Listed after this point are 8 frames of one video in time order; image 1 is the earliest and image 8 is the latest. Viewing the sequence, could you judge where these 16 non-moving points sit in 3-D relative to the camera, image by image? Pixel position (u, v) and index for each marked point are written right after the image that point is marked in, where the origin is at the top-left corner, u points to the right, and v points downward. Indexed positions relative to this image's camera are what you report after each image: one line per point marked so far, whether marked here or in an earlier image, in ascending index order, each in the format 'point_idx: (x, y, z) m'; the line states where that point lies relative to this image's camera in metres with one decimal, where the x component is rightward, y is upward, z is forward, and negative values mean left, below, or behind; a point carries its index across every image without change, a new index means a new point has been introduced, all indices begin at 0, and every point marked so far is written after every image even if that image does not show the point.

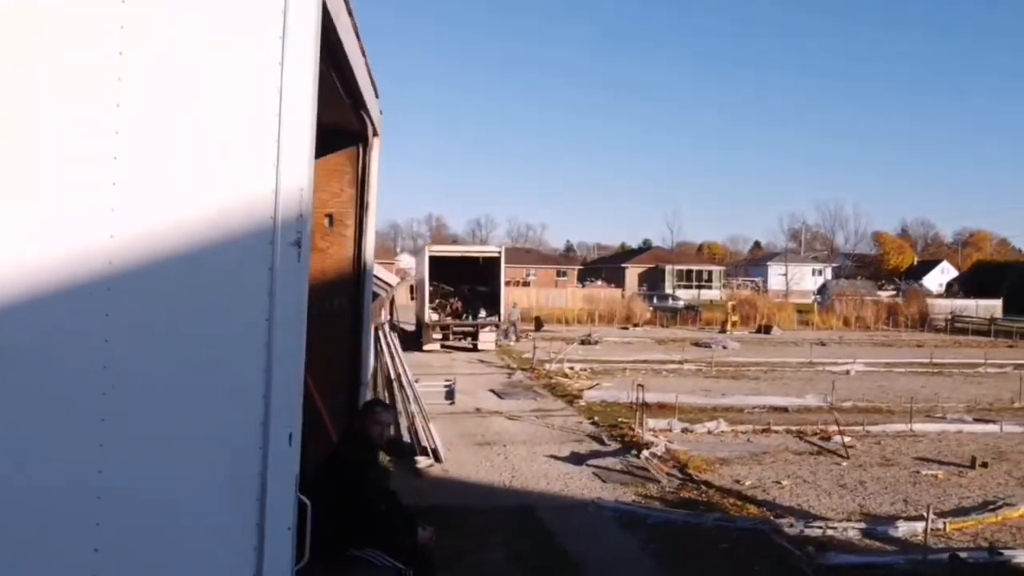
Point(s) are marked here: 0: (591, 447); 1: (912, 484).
0: (+0.8, -1.7, +9.1) m
1: (+3.6, -1.8, +7.9) m
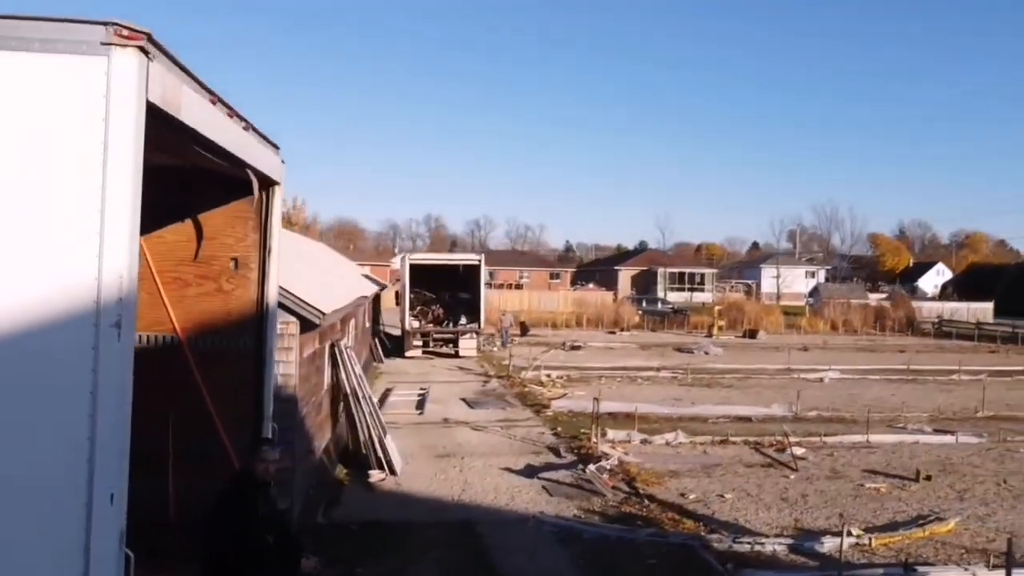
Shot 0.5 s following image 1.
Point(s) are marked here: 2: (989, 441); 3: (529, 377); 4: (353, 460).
0: (+0.4, -1.9, +9.4) m
1: (+3.2, -2.0, +8.1) m
2: (+6.2, -2.0, +11.3) m
3: (+0.3, -1.7, +16.8) m
4: (-1.6, -1.7, +8.6) m
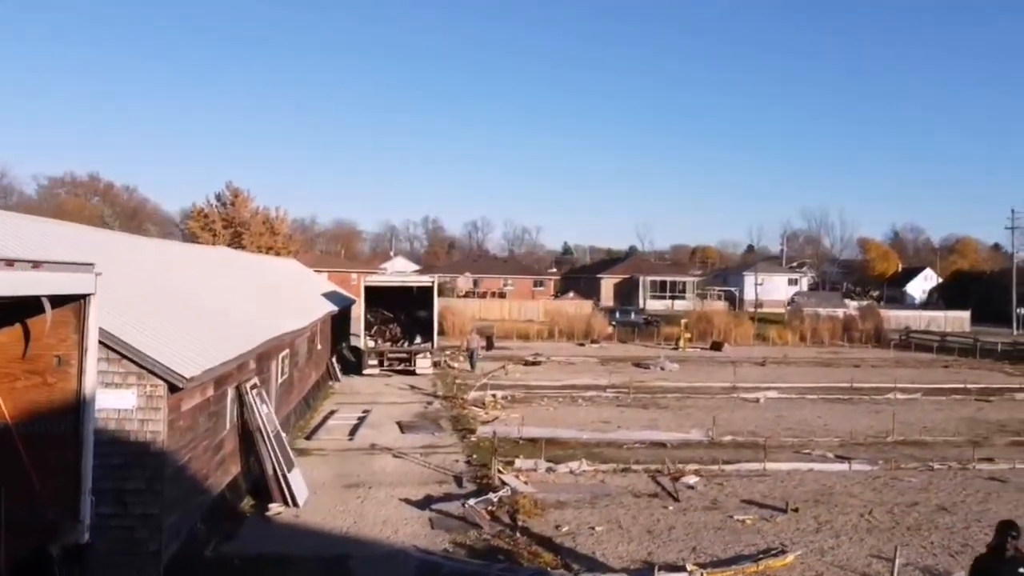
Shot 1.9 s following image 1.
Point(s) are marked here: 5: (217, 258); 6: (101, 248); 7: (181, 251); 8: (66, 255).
0: (-0.8, -2.3, +10.0) m
1: (+2.0, -2.5, +8.7) m
2: (+5.1, -2.5, +12.0) m
3: (-0.8, -2.2, +17.5) m
4: (-2.7, -2.2, +9.3) m
5: (-5.9, +0.5, +17.1) m
6: (-4.7, +0.4, +9.8) m
7: (-5.8, +0.5, +15.2) m
8: (-4.3, +0.3, +8.2) m
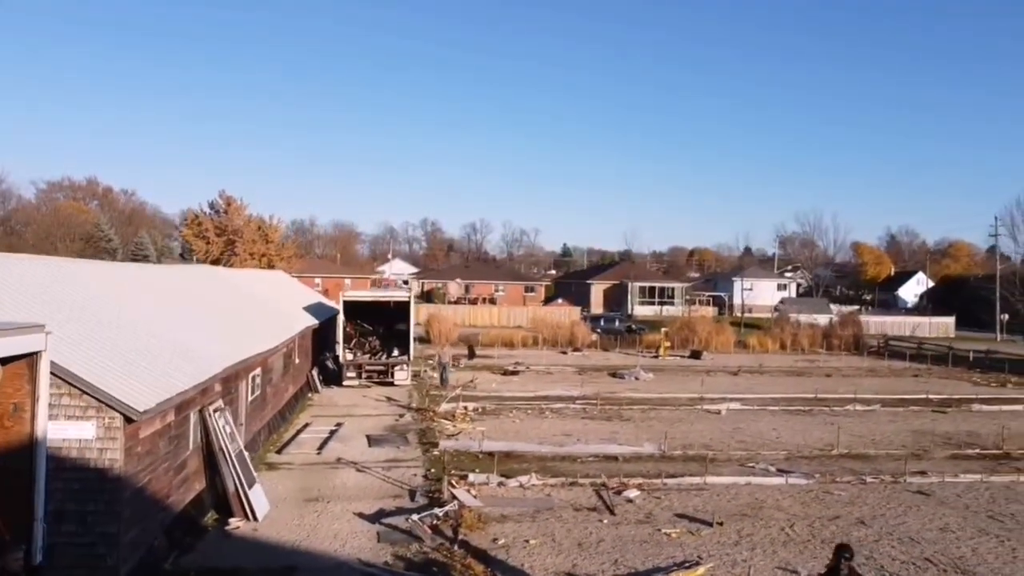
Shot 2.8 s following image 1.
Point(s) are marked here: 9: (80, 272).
0: (-1.4, -2.7, +10.8) m
1: (+1.4, -2.8, +9.5) m
2: (+4.4, -2.8, +12.7) m
3: (-1.4, -2.6, +18.2) m
4: (-3.4, -2.5, +10.0) m
5: (-6.5, +0.1, +17.9) m
6: (-5.3, 0.0, +10.6) m
7: (-6.5, +0.1, +15.9) m
8: (-4.9, -0.1, +8.9) m
9: (-5.7, +0.2, +11.4) m
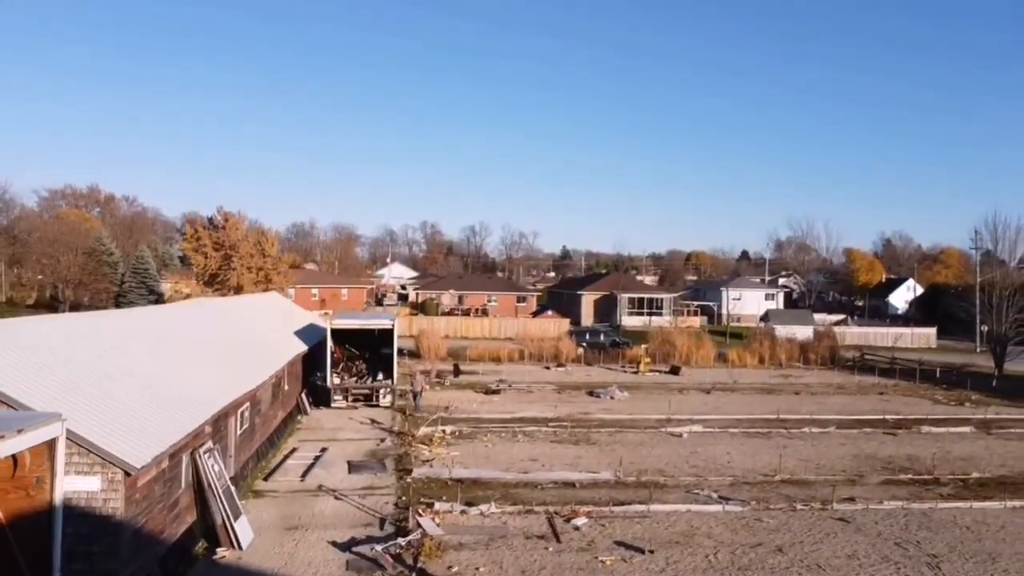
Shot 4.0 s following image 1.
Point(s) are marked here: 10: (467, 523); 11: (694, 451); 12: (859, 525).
0: (-2.0, -3.4, +12.1) m
1: (+0.8, -3.5, +10.8) m
2: (+3.9, -3.6, +14.0) m
3: (-2.0, -3.3, +19.6) m
4: (-3.9, -3.3, +11.4) m
5: (-7.1, -0.6, +19.2) m
6: (-5.9, -0.7, +11.9) m
7: (-7.1, -0.6, +17.3) m
8: (-5.5, -0.8, +10.3) m
9: (-6.3, -0.6, +12.8) m
10: (-0.7, -3.4, +12.7) m
11: (+4.0, -3.5, +18.8) m
12: (+5.3, -3.6, +13.3) m
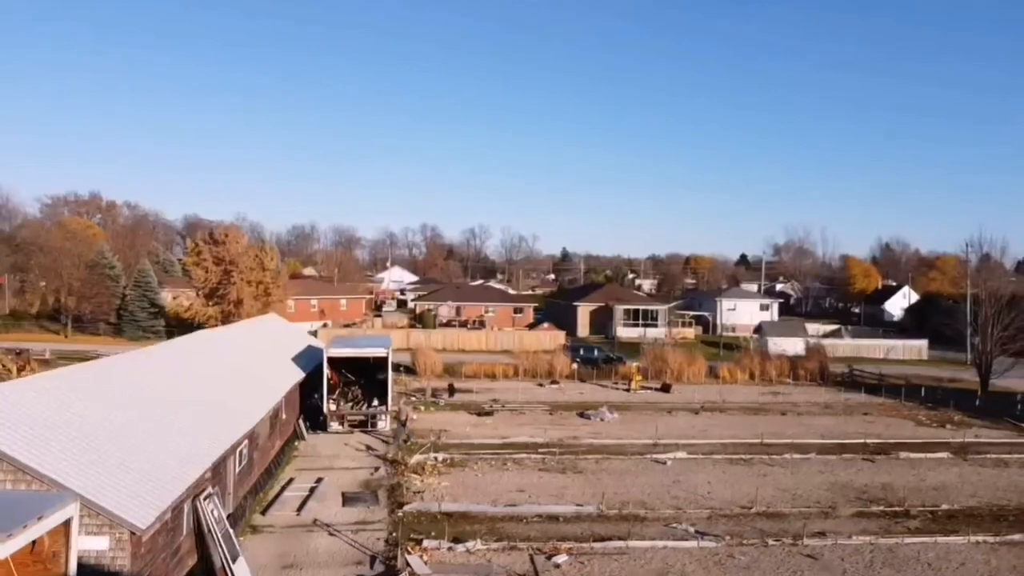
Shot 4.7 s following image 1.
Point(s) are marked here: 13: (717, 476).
0: (-2.2, -4.2, +12.8) m
1: (+0.6, -4.3, +11.5) m
2: (+3.6, -4.4, +14.7) m
3: (-2.3, -4.1, +20.3) m
4: (-4.2, -4.0, +12.1) m
5: (-7.4, -1.4, +19.9) m
6: (-6.1, -1.5, +12.6) m
7: (-7.3, -1.4, +18.0) m
8: (-5.7, -1.6, +11.0) m
9: (-6.5, -1.3, +13.5) m
10: (-0.9, -4.2, +13.4) m
11: (+3.7, -4.3, +19.5) m
12: (+5.1, -4.4, +14.0) m
13: (+4.7, -4.3, +19.9) m
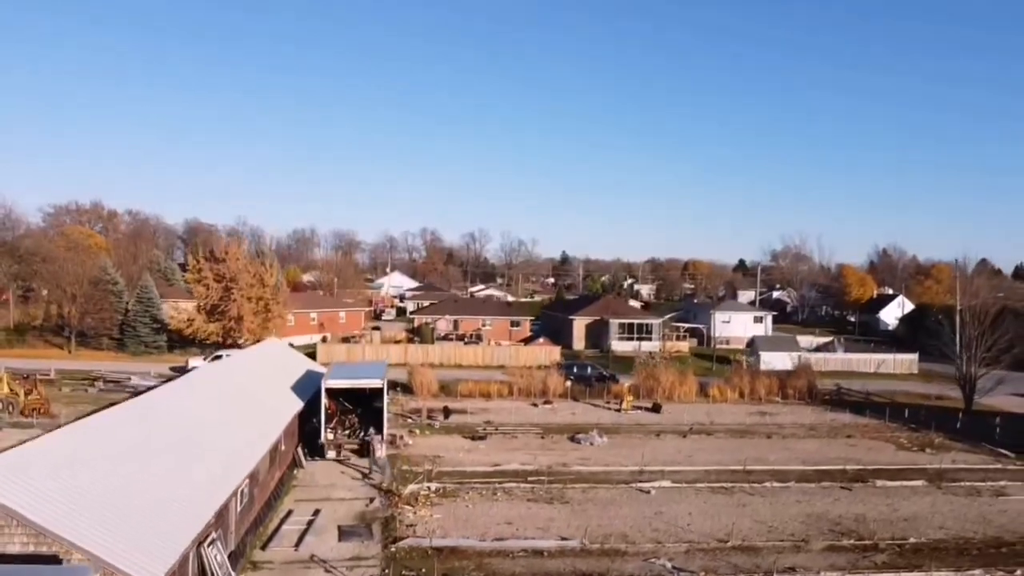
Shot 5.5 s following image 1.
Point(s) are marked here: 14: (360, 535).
0: (-2.5, -5.1, +13.7) m
1: (+0.3, -5.2, +12.4) m
2: (+3.3, -5.3, +15.6) m
3: (-2.5, -5.0, +21.1) m
4: (-4.4, -4.9, +12.9) m
5: (-7.6, -2.3, +20.8) m
6: (-6.4, -2.4, +13.5) m
7: (-7.6, -2.3, +18.9) m
8: (-6.0, -2.5, +11.9) m
9: (-6.8, -2.2, +14.3) m
10: (-1.2, -5.1, +14.3) m
11: (+3.5, -5.2, +20.4) m
12: (+4.8, -5.3, +14.8) m
13: (+4.5, -5.3, +20.8) m
14: (-3.1, -5.1, +17.8) m
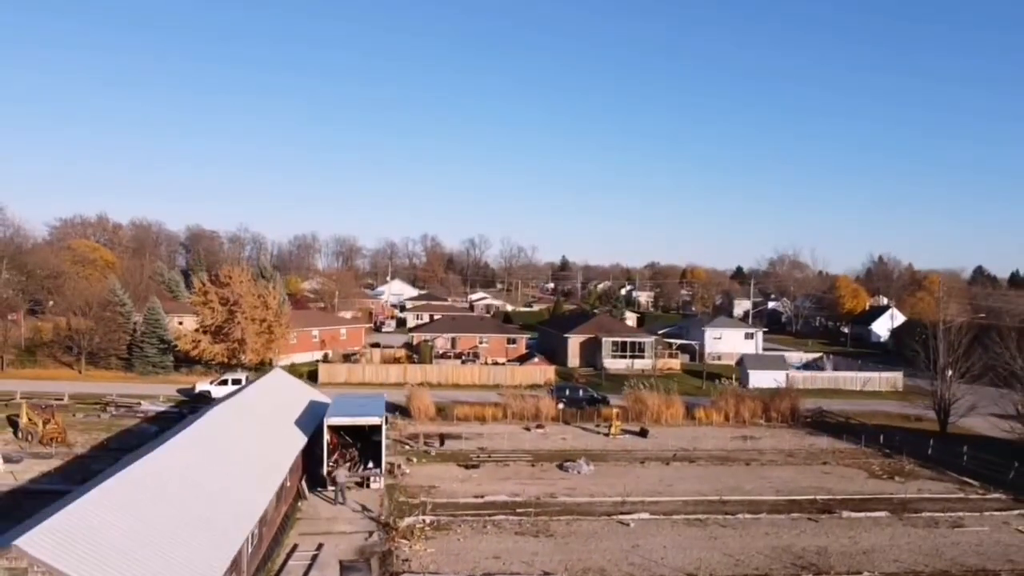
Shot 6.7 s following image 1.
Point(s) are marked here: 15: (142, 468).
0: (-2.8, -6.4, +15.3) m
1: (0.0, -6.5, +14.0) m
2: (+3.0, -6.5, +17.2) m
3: (-2.8, -6.3, +22.8) m
4: (-4.8, -6.2, +14.6) m
5: (-7.9, -3.6, +22.5) m
6: (-6.7, -3.6, +15.1) m
7: (-7.9, -3.5, +20.5) m
8: (-6.3, -3.7, +13.5) m
9: (-7.1, -3.5, +16.0) m
10: (-1.5, -6.4, +15.9) m
11: (+3.2, -6.5, +22.0) m
12: (+4.5, -6.6, +16.5) m
13: (+4.2, -6.5, +22.4) m
14: (-3.4, -6.3, +19.4) m
15: (-7.4, -3.5, +17.1) m
